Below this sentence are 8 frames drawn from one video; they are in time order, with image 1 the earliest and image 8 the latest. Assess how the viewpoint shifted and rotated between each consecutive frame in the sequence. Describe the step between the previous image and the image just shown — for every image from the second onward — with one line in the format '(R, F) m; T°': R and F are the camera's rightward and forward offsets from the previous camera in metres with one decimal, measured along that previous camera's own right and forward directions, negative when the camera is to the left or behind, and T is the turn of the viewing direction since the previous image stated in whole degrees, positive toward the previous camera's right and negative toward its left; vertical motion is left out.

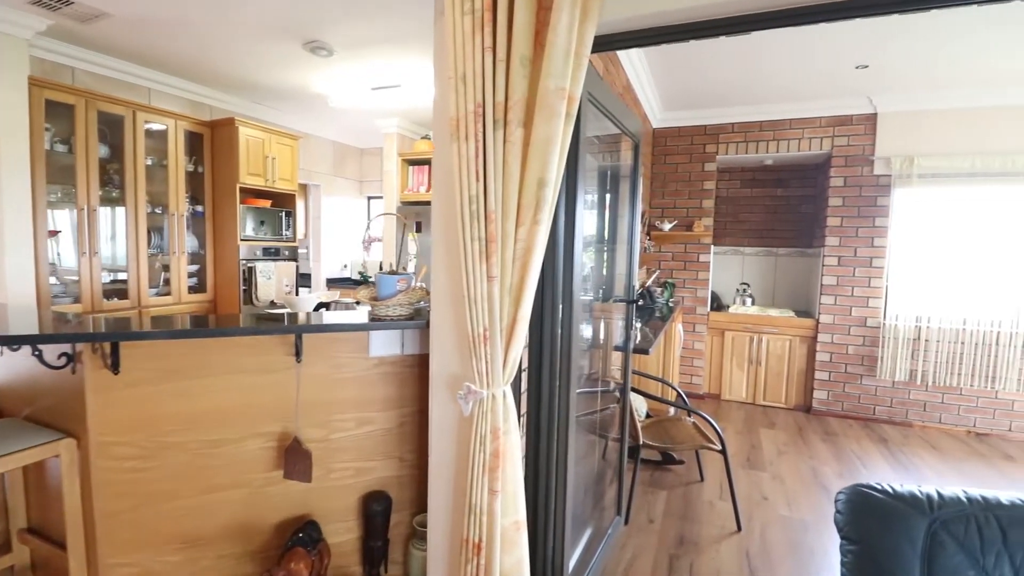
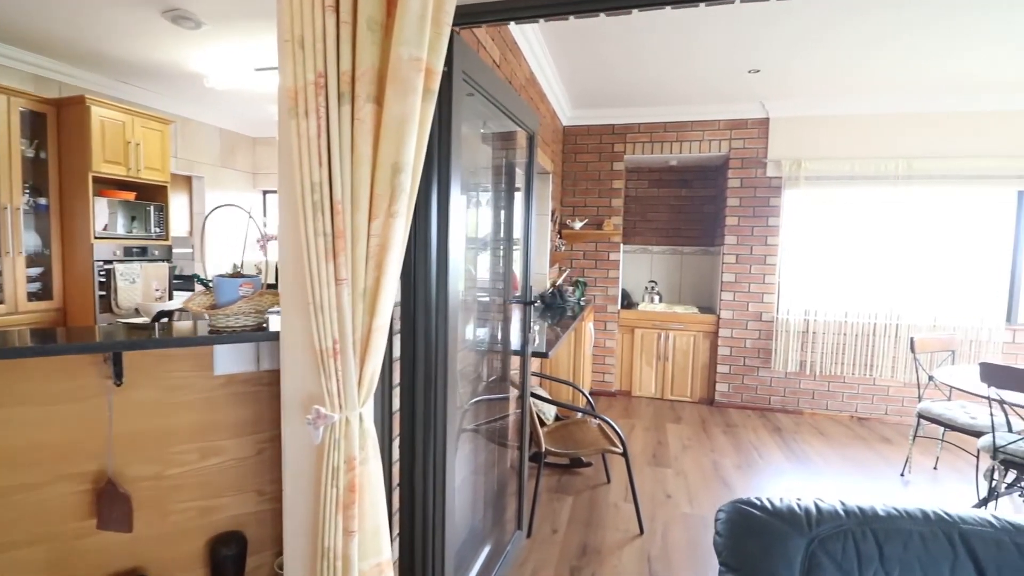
(+0.2, +0.2) m; +8°
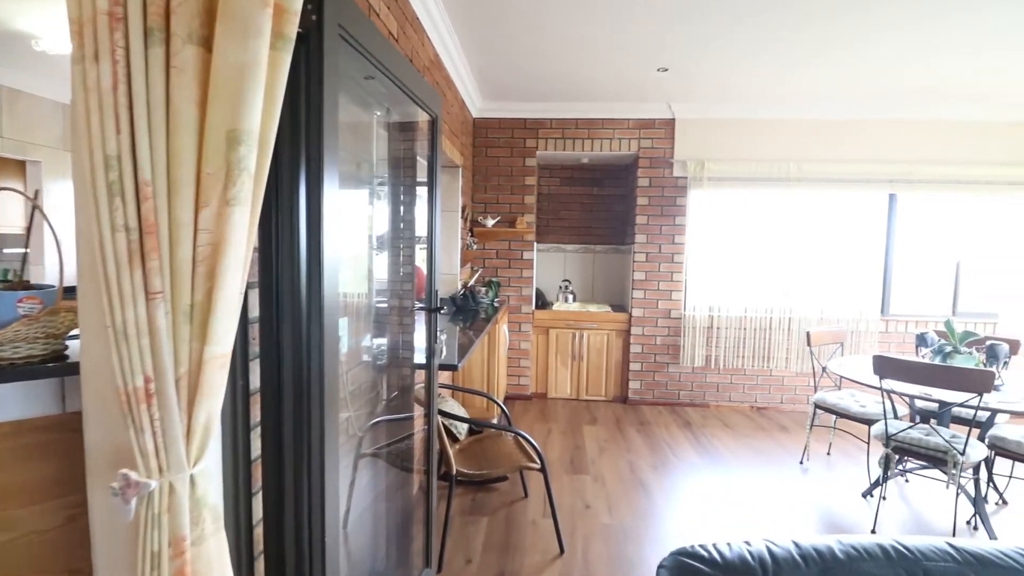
(0.0, +0.2) m; +10°
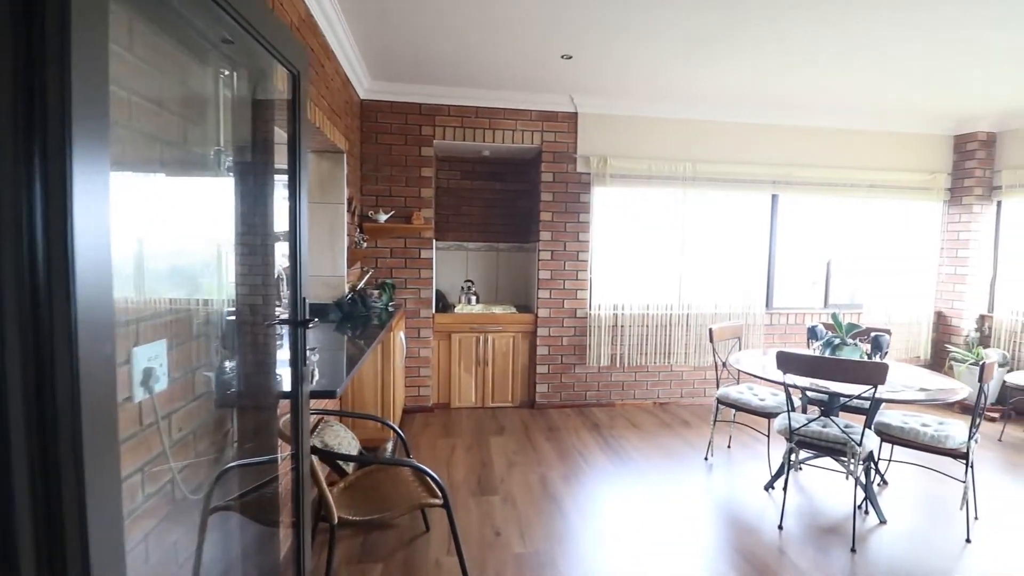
(0.0, +0.3) m; +11°
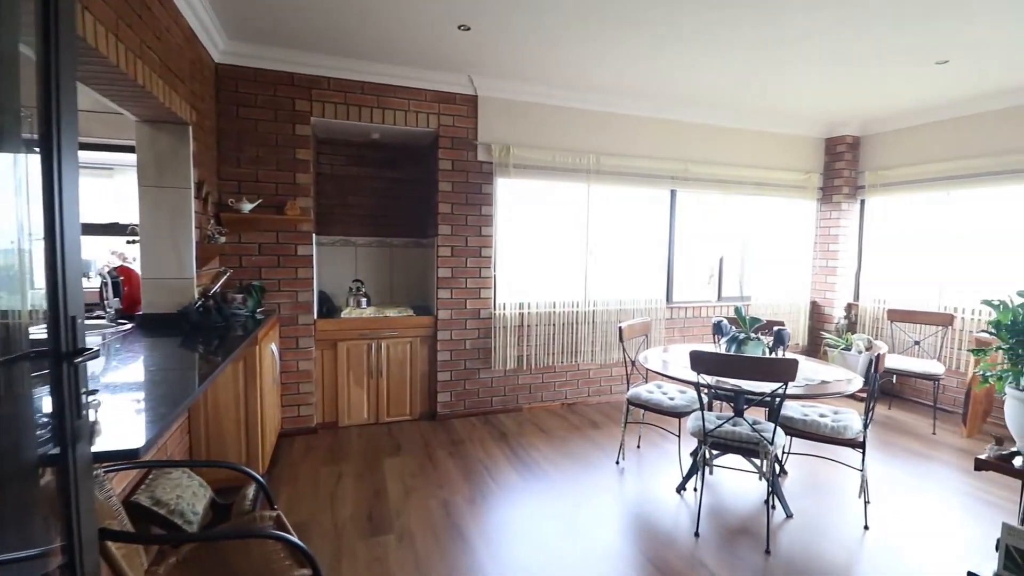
(0.0, +0.3) m; +11°
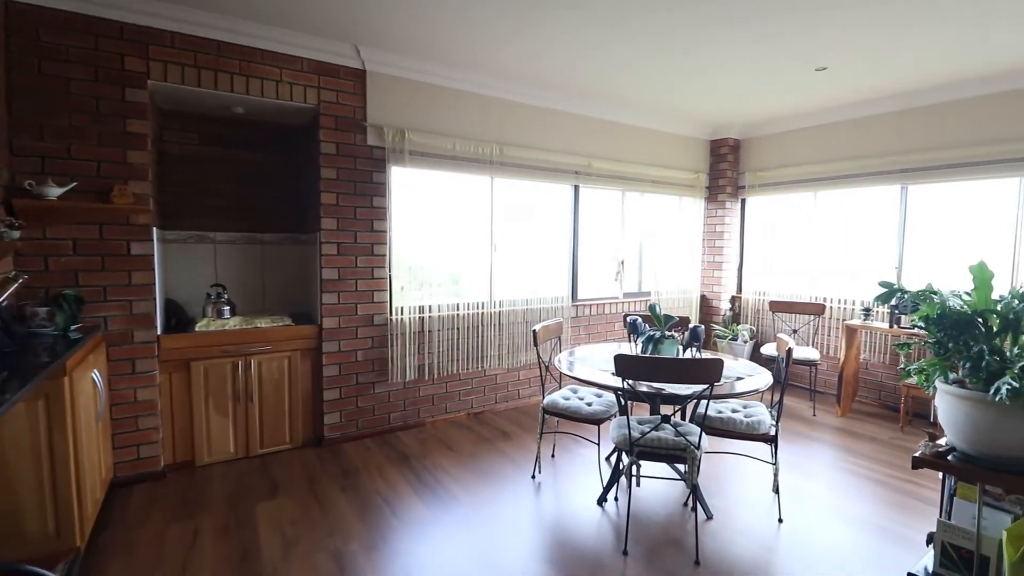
(-0.1, +0.3) m; +13°
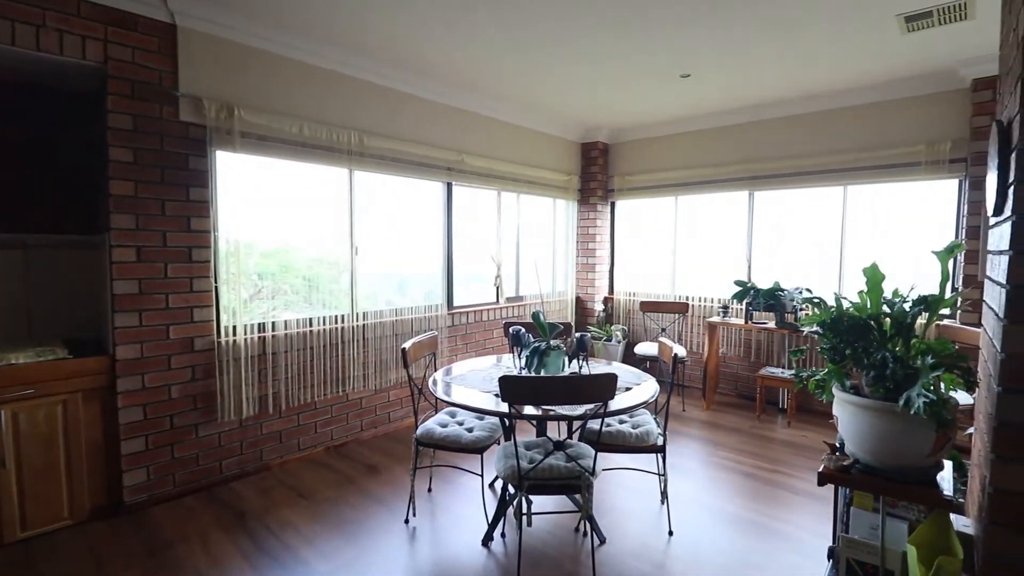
(0.0, +0.3) m; +15°
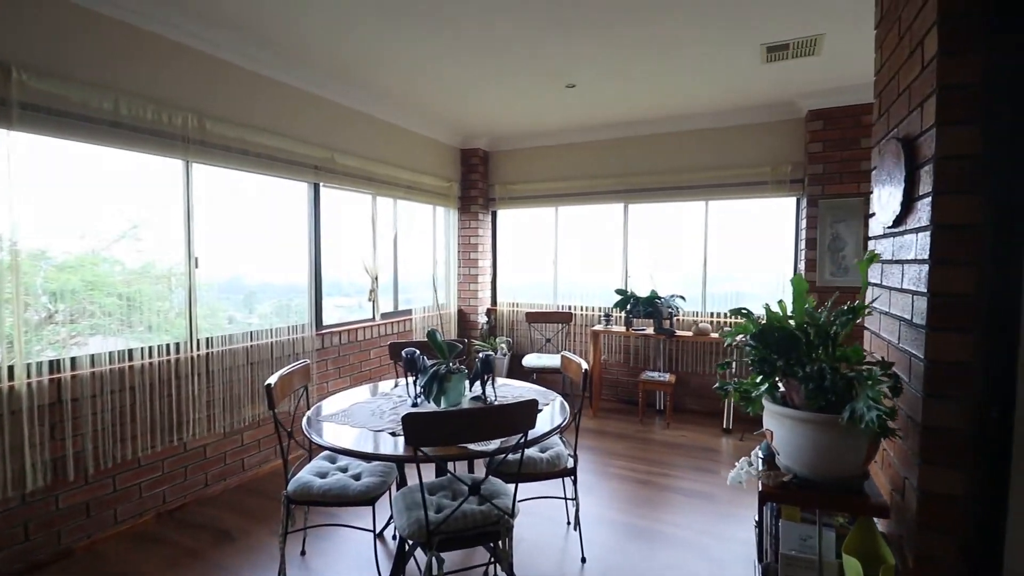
(-0.1, +0.3) m; +16°
